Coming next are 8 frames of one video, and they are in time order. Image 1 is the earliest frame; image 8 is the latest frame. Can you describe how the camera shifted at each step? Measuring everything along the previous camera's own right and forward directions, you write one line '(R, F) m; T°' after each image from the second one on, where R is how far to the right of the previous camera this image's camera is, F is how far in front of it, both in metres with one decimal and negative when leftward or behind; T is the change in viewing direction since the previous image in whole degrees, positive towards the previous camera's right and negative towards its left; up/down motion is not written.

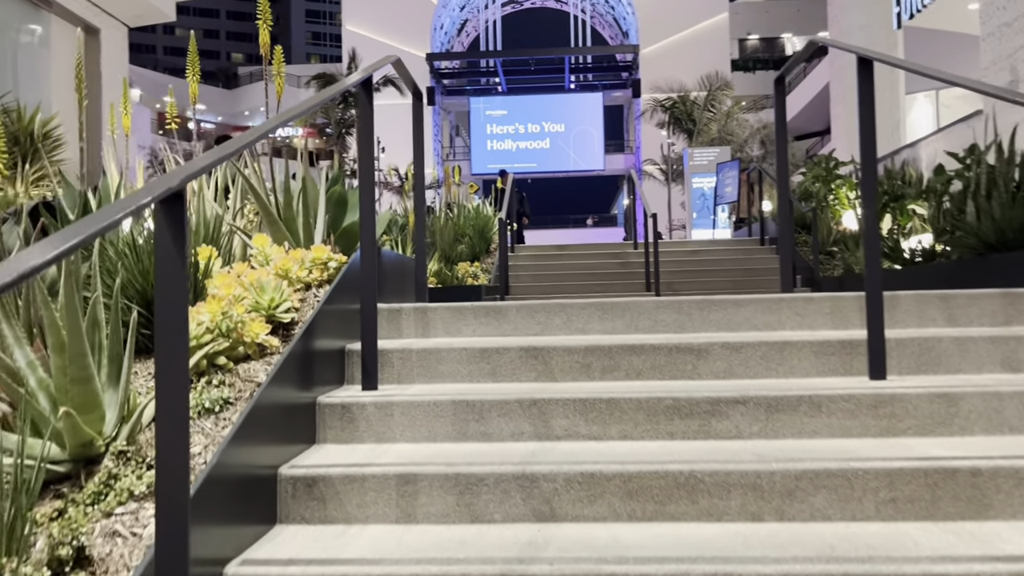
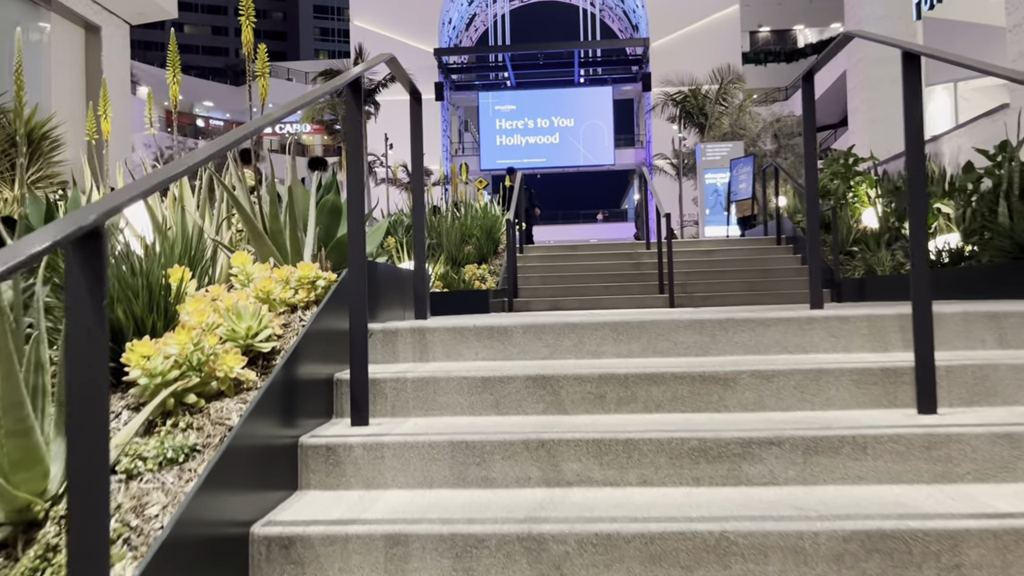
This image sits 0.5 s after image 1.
(0.0, +0.2) m; -1°
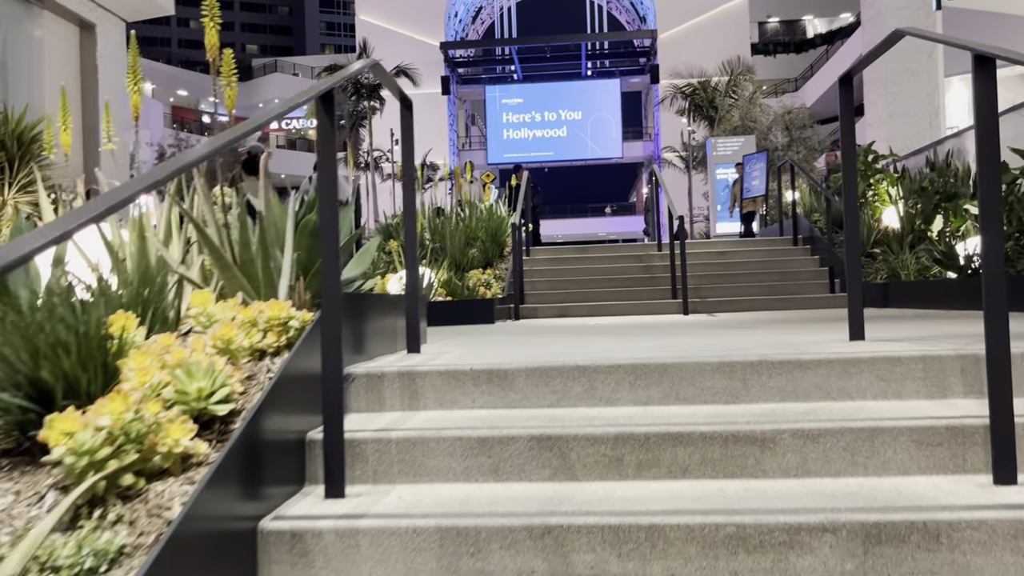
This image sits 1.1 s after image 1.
(0.0, +0.3) m; -1°
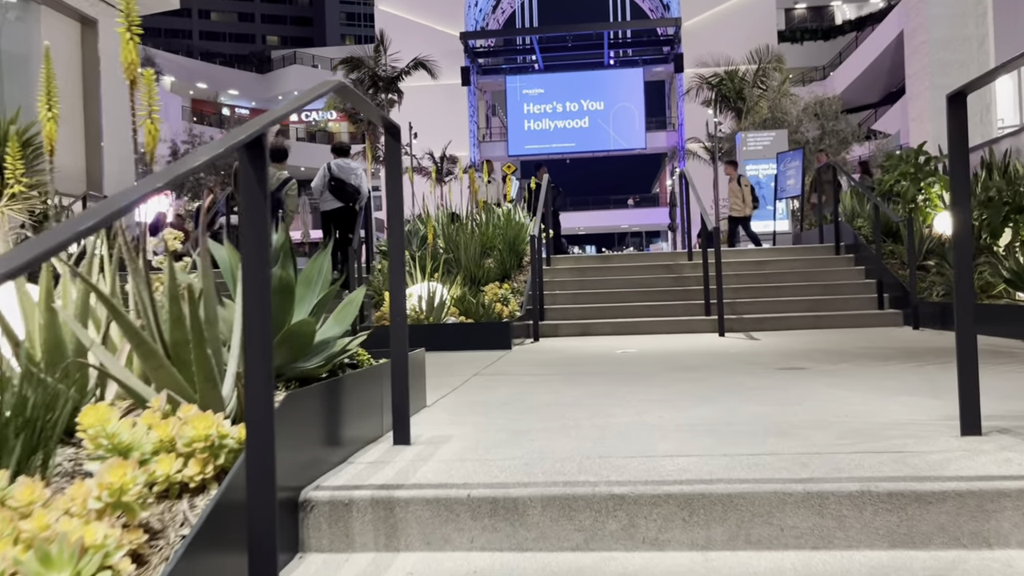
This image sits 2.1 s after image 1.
(0.0, +0.6) m; -1°
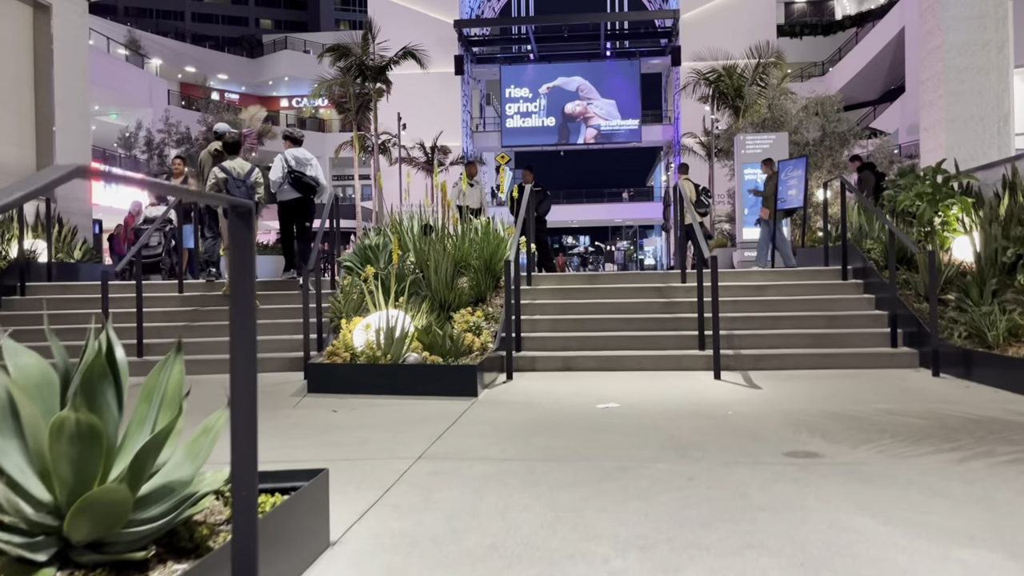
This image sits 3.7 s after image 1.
(+0.1, +0.7) m; 0°
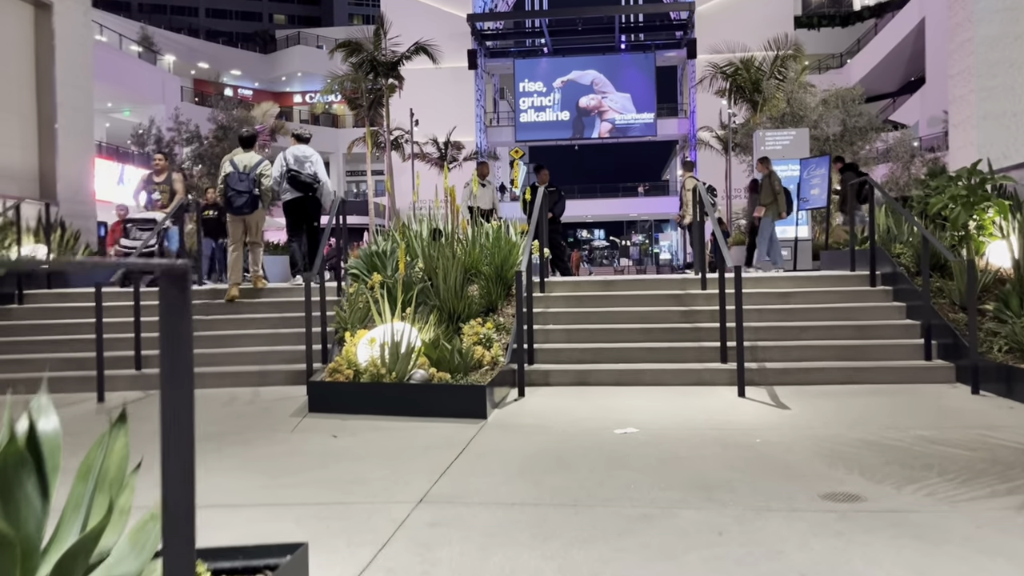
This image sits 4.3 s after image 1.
(0.0, +0.3) m; -1°
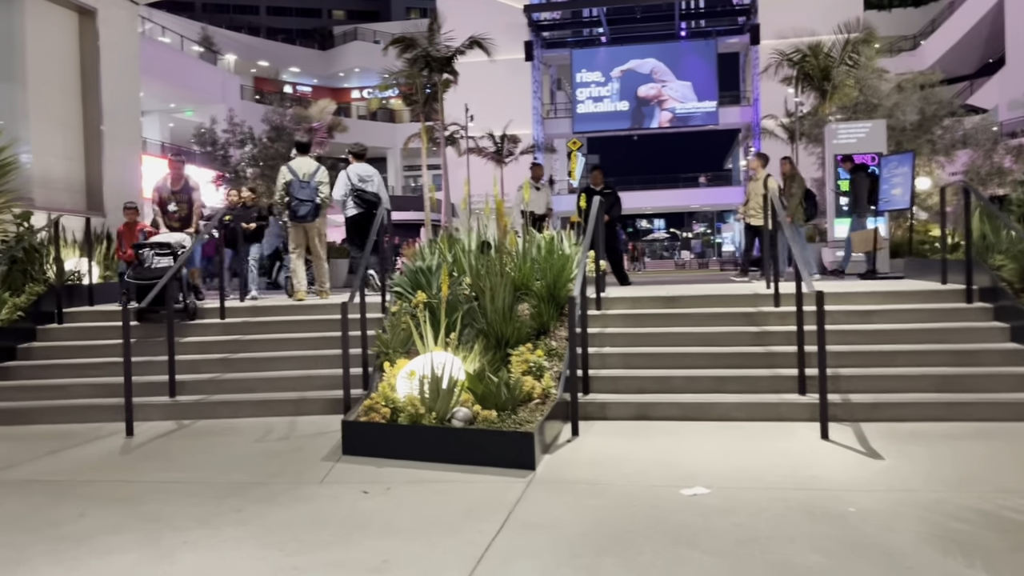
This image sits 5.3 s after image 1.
(0.0, +0.5) m; -4°
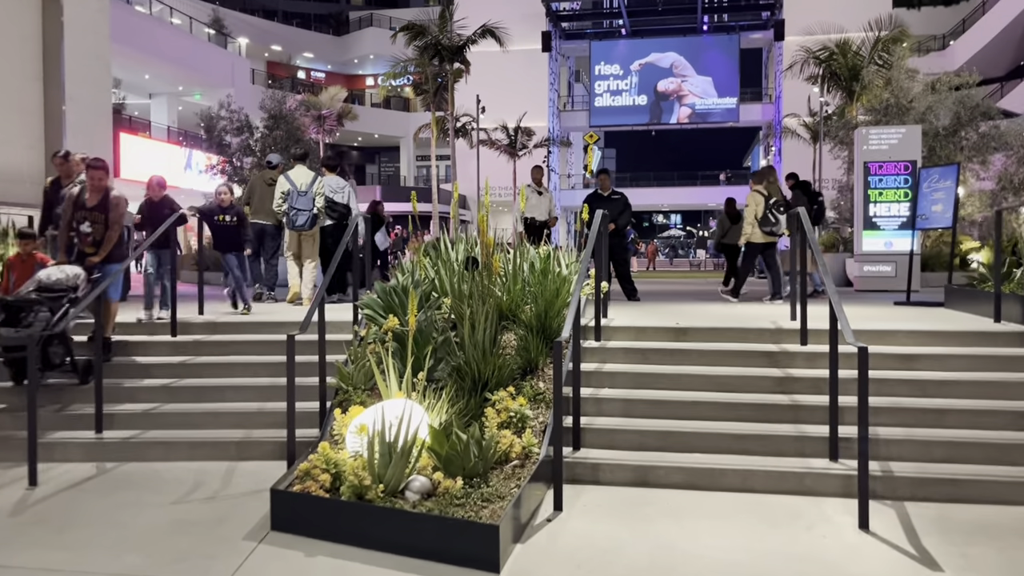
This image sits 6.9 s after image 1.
(+0.2, +0.9) m; -1°
